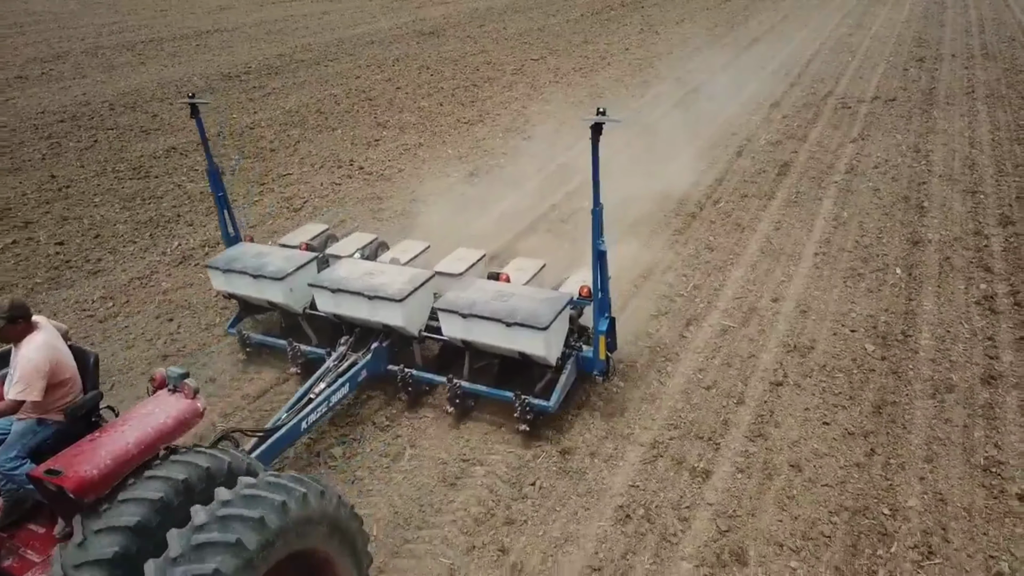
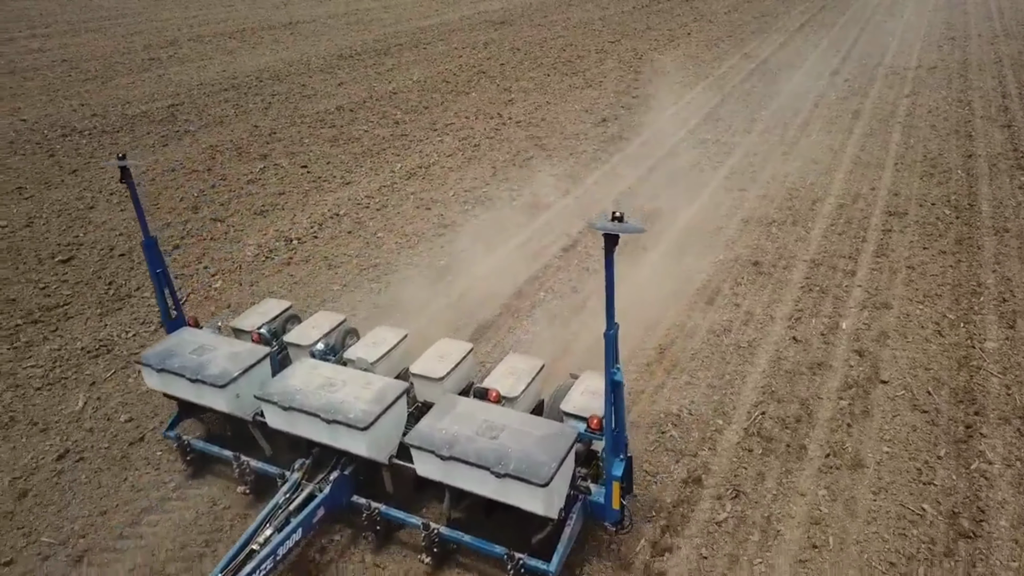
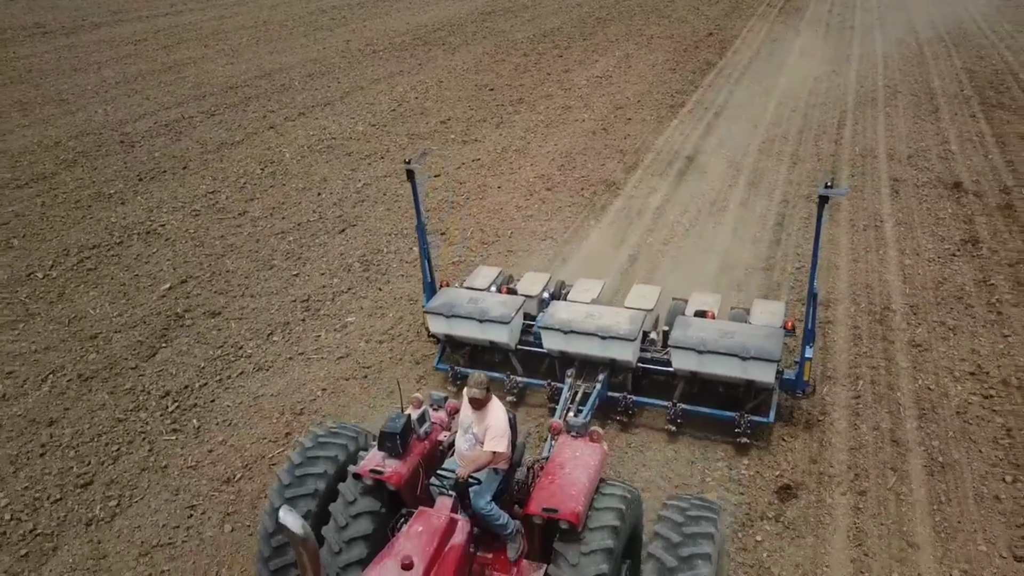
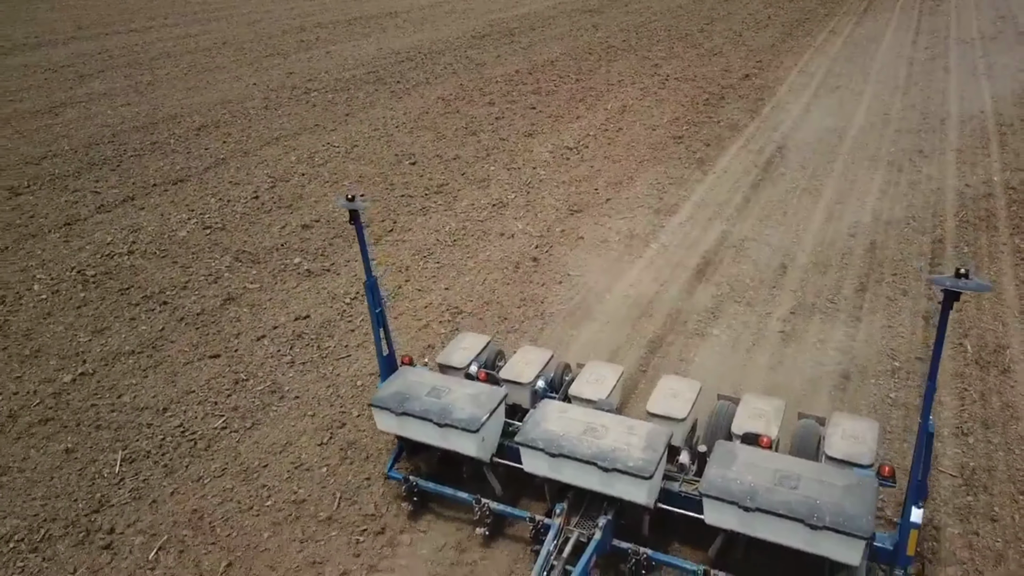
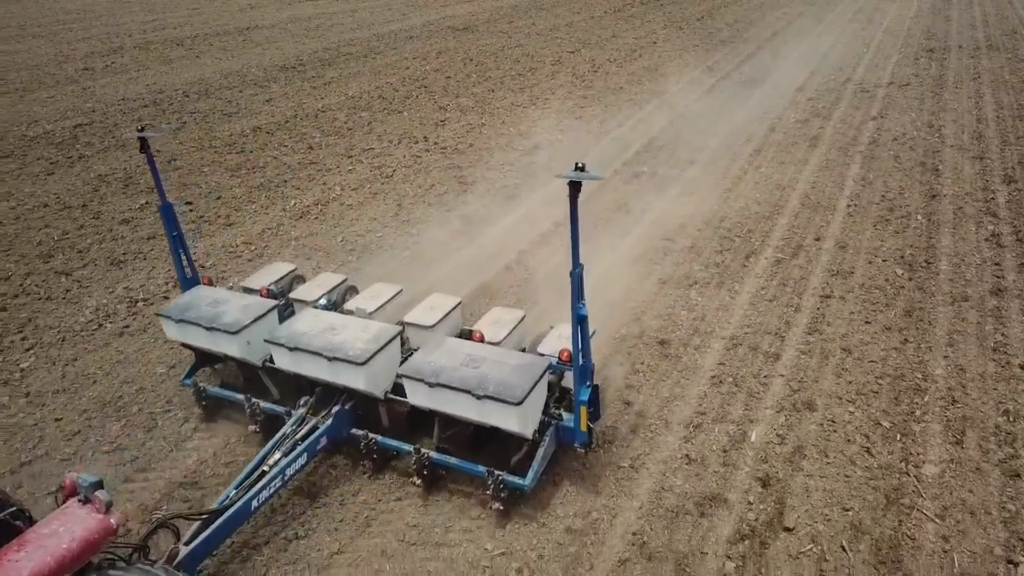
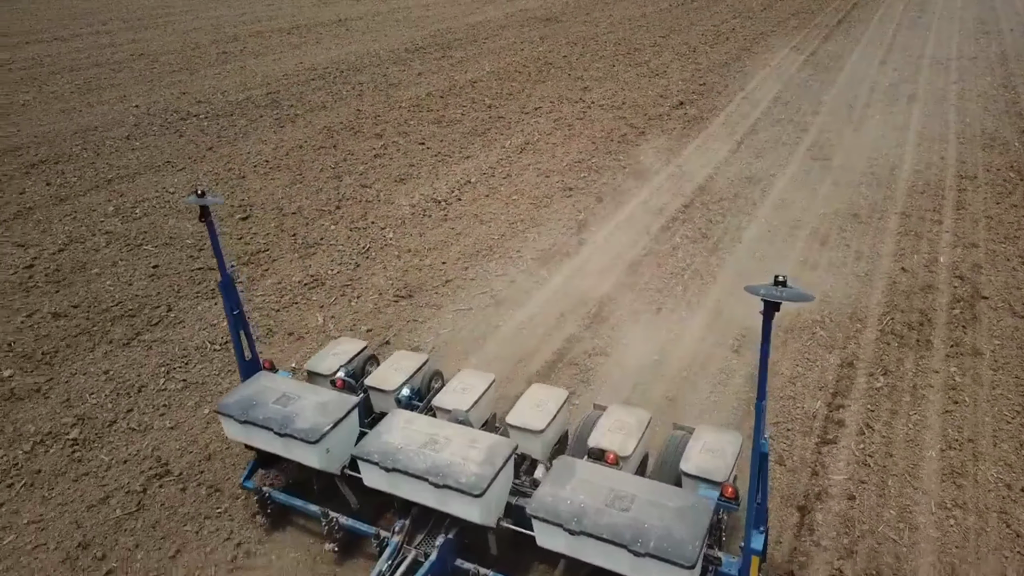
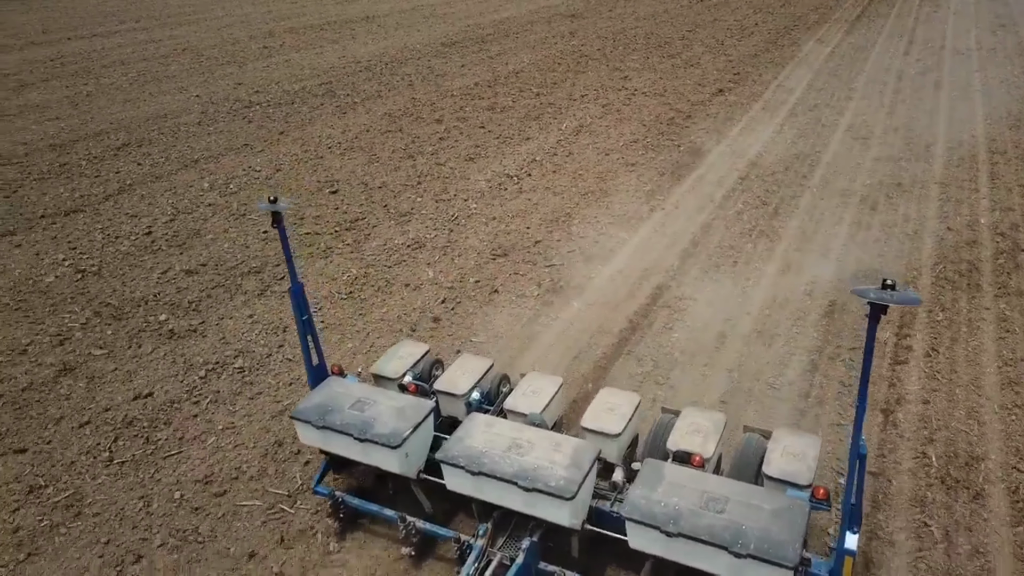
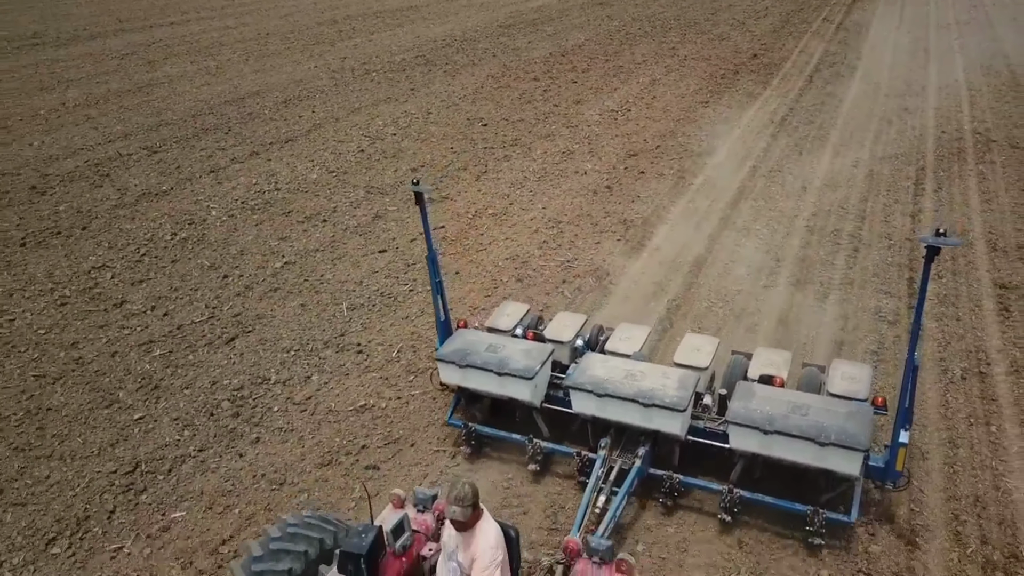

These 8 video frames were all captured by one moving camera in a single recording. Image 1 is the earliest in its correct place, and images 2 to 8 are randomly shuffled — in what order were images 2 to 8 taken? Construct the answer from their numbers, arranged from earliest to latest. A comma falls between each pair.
5, 2, 6, 7, 4, 8, 3
